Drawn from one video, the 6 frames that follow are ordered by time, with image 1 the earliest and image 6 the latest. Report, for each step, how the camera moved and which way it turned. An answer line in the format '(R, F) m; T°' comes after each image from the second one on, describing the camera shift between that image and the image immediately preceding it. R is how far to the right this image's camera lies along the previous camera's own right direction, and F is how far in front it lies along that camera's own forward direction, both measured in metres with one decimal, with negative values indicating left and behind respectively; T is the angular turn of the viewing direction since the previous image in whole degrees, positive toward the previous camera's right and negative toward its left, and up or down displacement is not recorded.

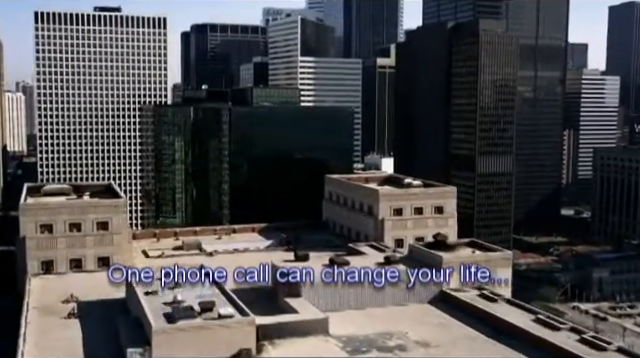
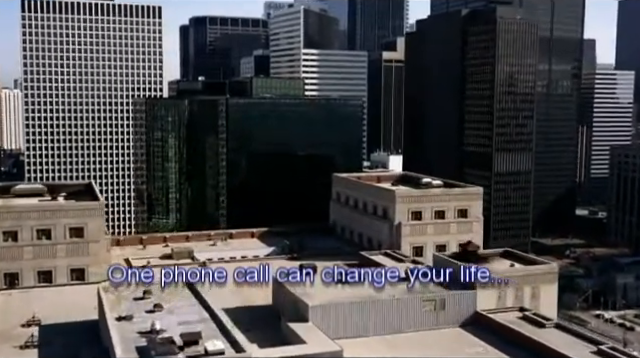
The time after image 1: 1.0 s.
(-0.8, +12.9) m; 0°
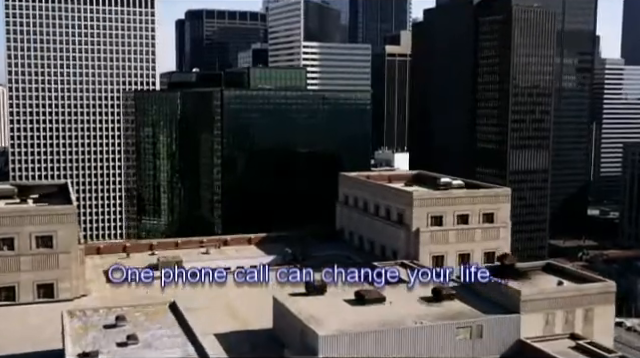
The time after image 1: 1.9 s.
(-0.9, +11.4) m; 0°
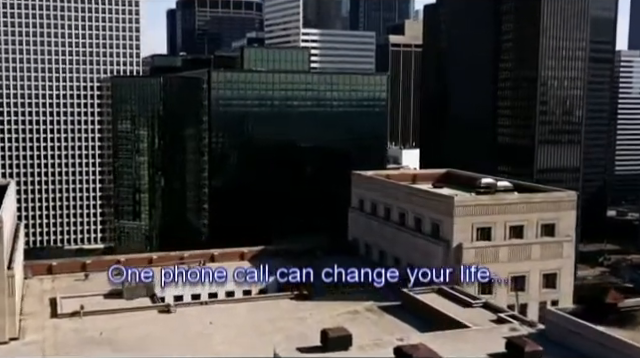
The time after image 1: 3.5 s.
(-1.5, +18.7) m; 0°
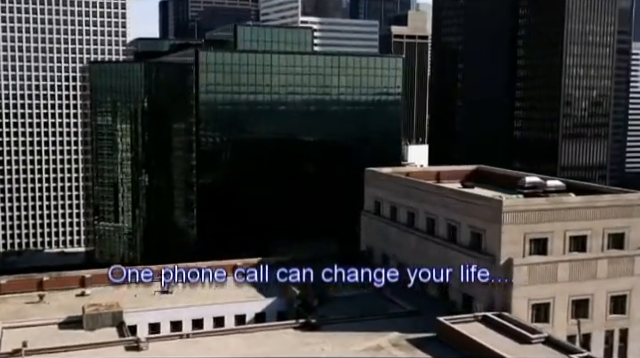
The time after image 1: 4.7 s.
(-1.1, +13.2) m; 0°
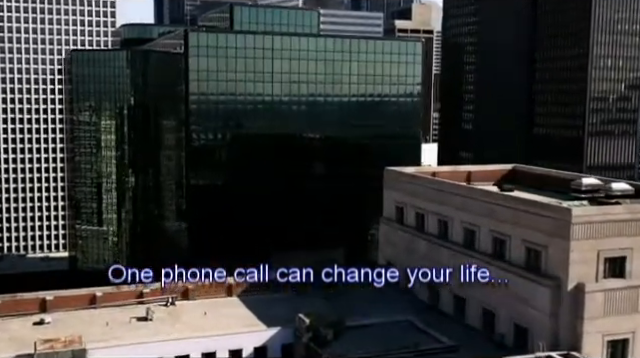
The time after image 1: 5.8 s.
(-1.0, +10.8) m; 0°
